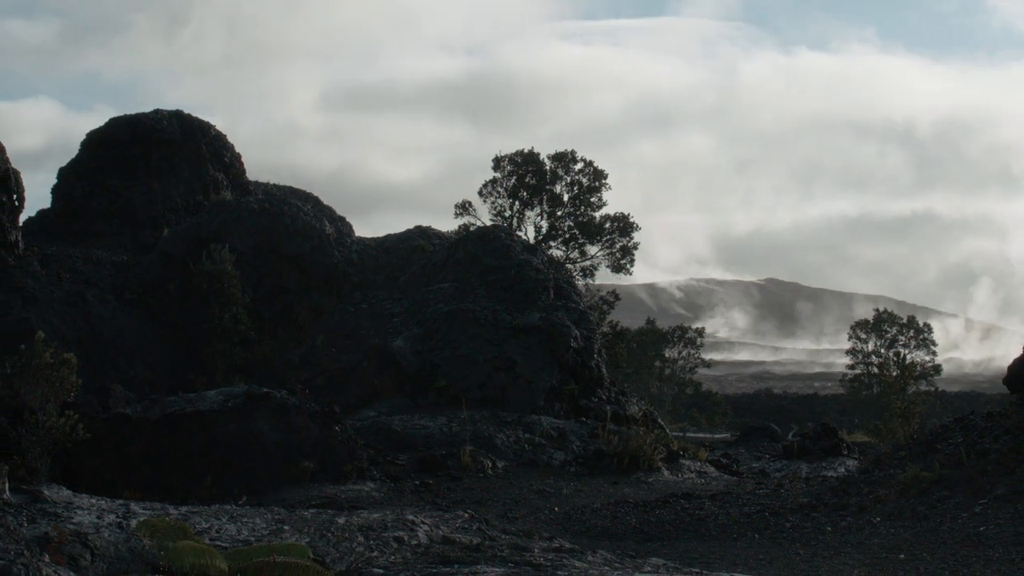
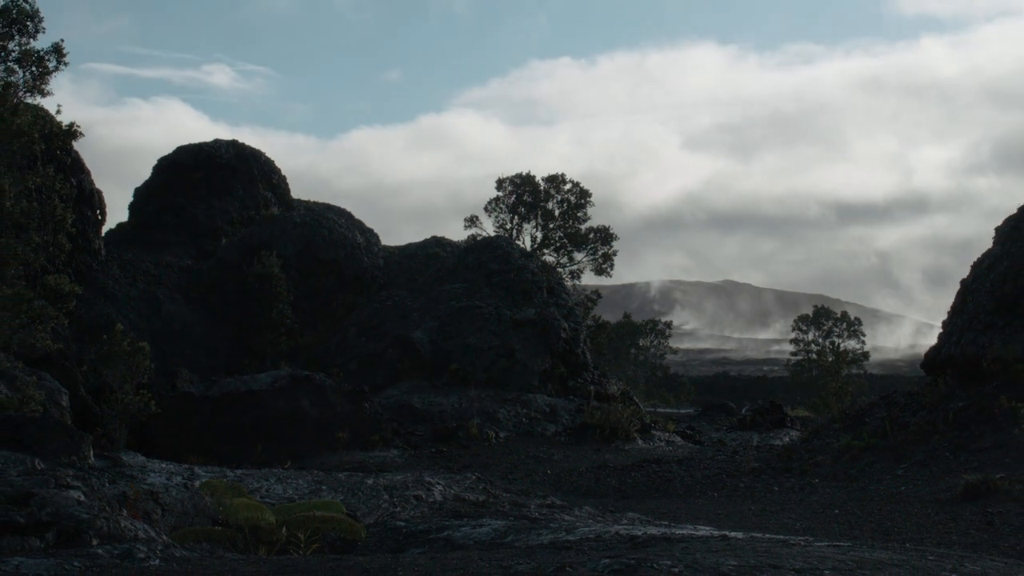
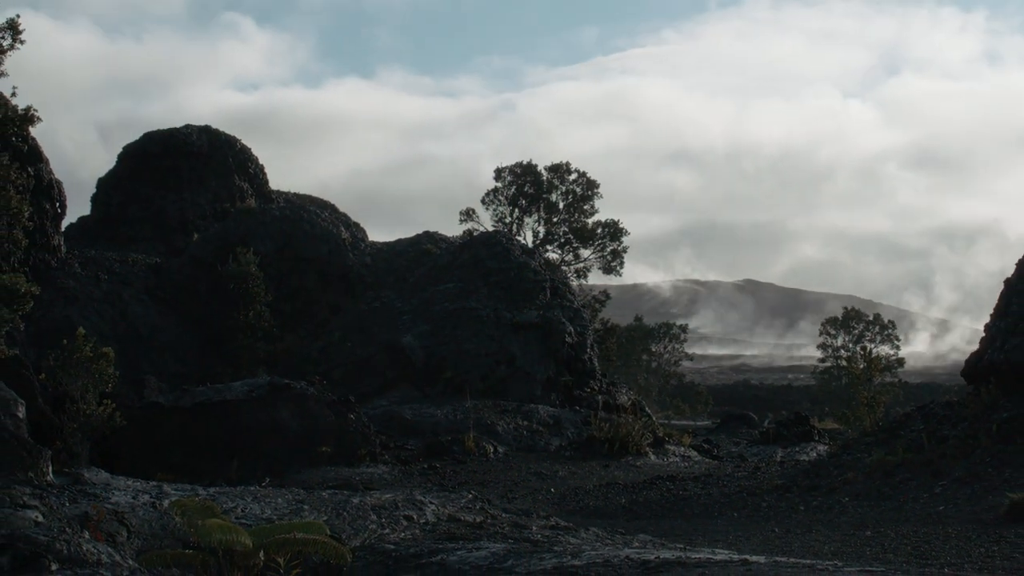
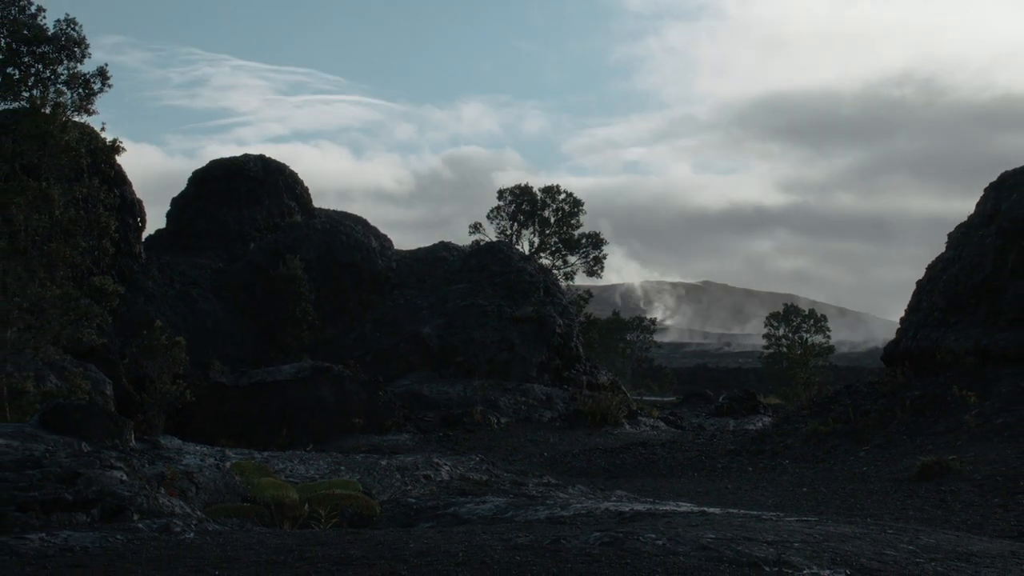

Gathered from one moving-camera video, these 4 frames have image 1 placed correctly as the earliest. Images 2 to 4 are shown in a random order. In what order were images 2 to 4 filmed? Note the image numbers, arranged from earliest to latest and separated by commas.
3, 2, 4
